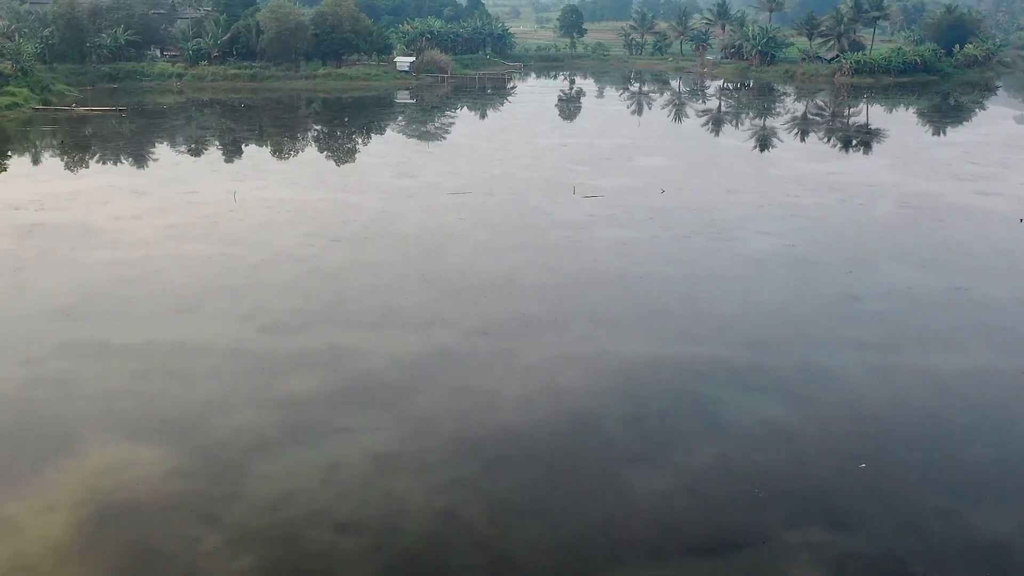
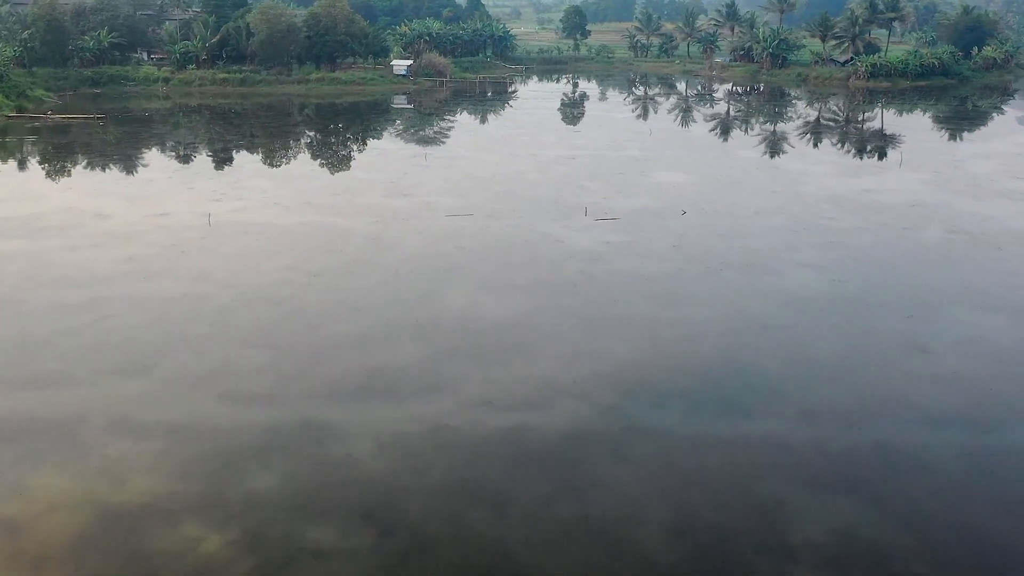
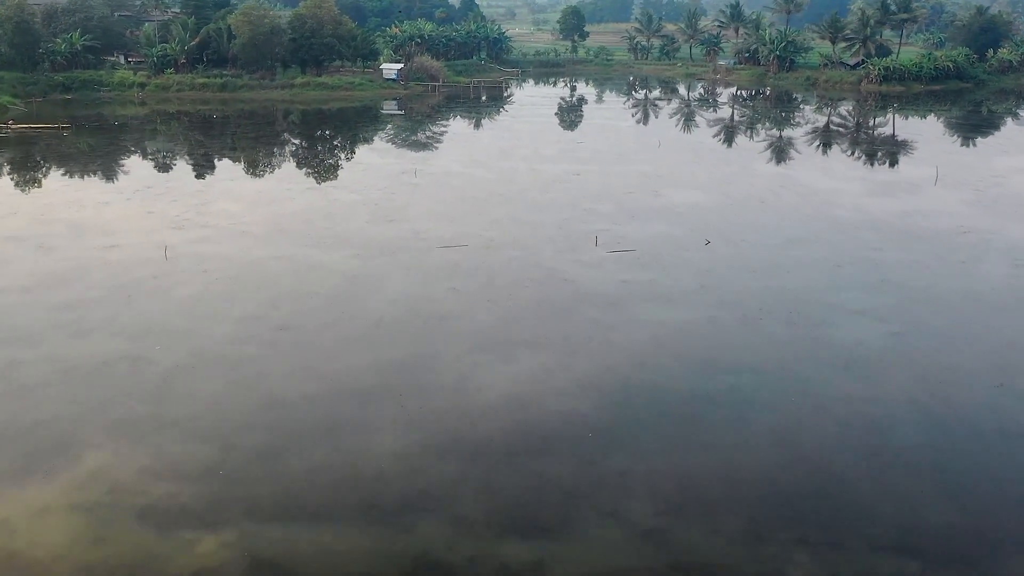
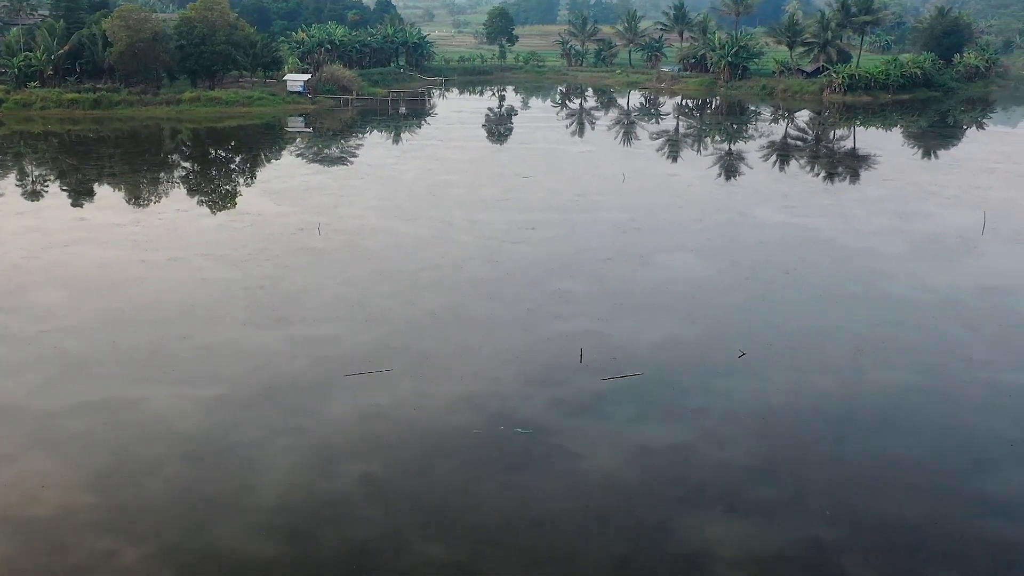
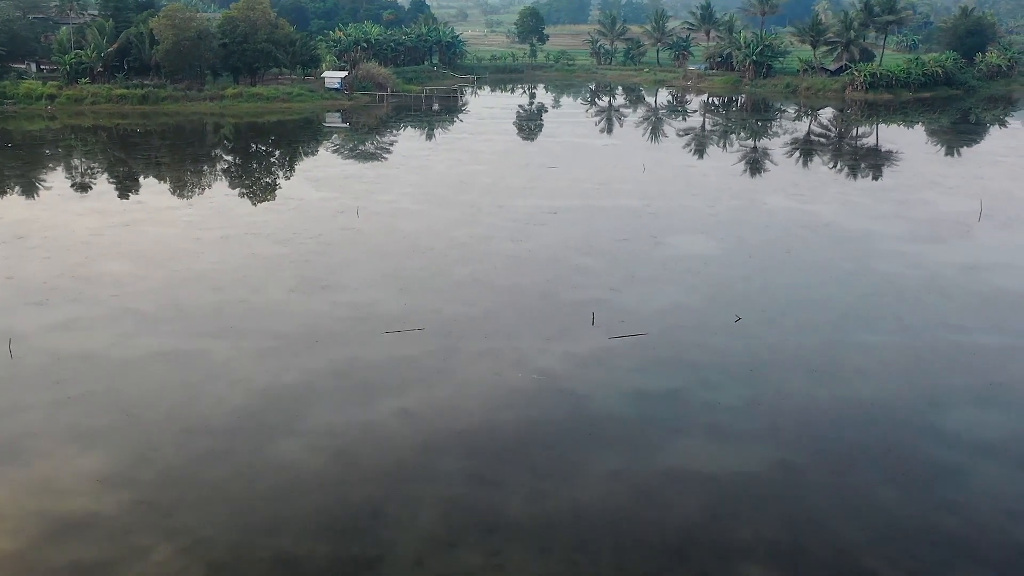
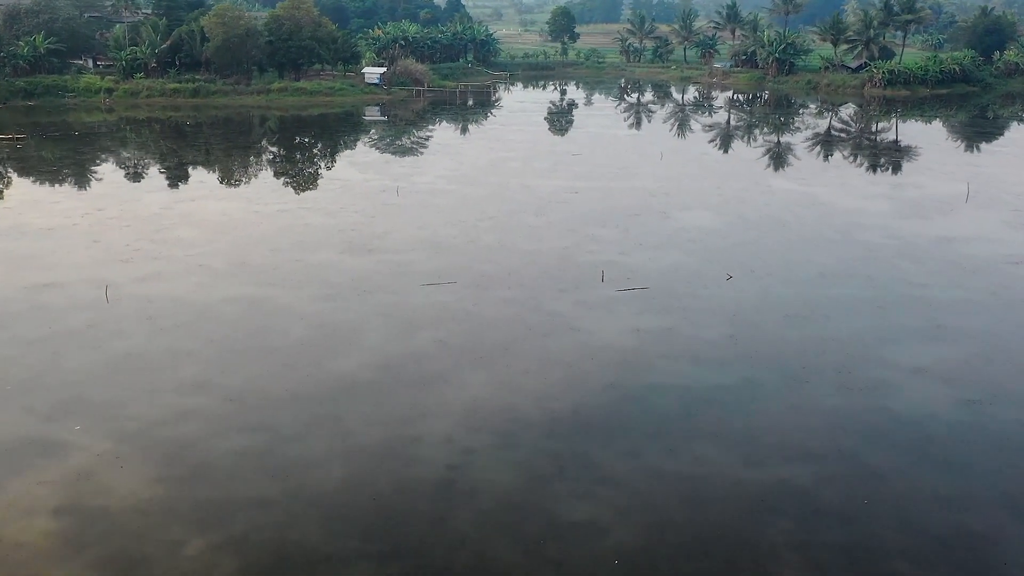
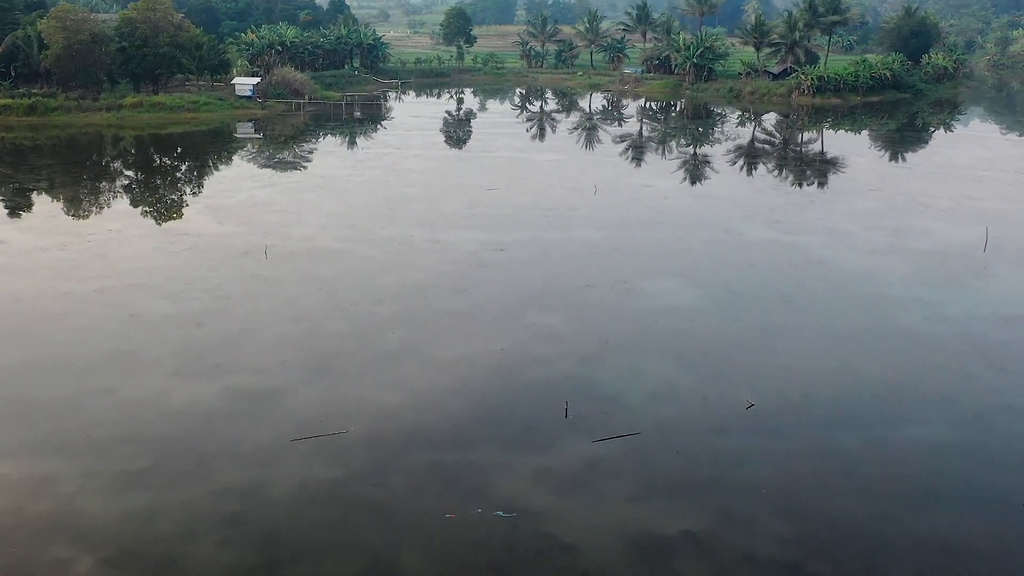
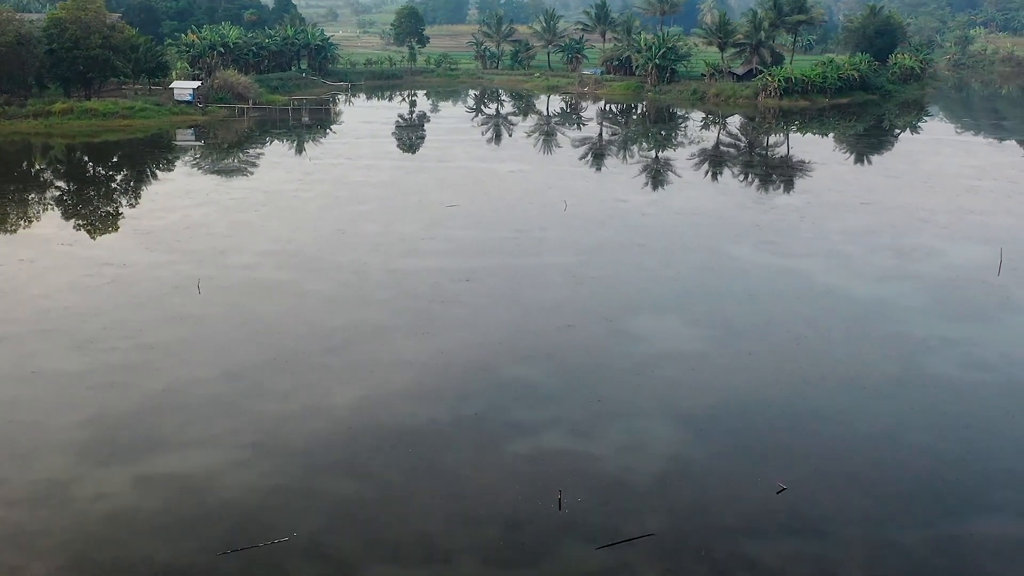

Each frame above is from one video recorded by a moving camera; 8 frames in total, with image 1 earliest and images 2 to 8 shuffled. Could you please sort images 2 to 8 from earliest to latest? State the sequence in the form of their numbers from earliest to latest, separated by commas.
2, 3, 6, 5, 4, 7, 8
